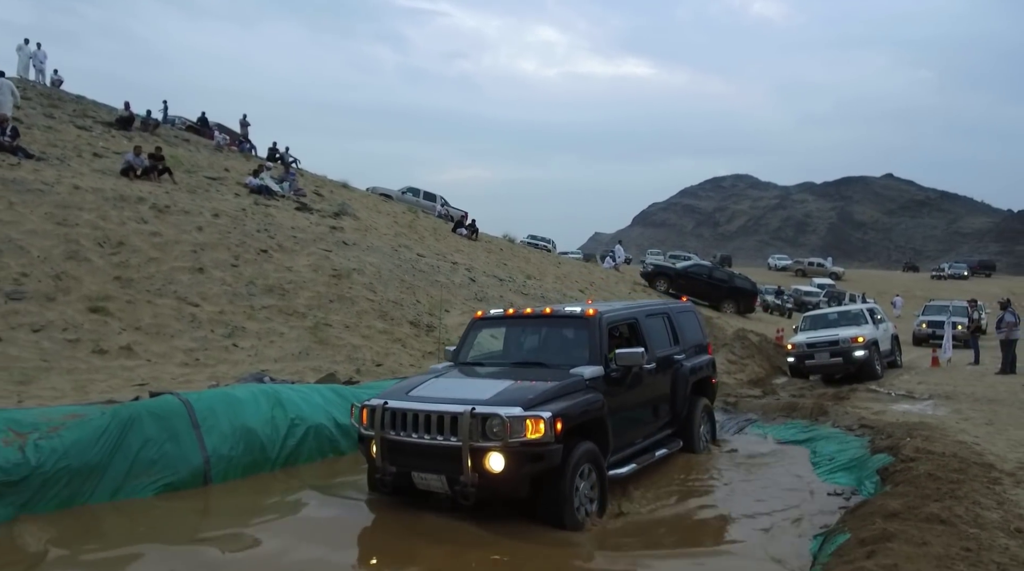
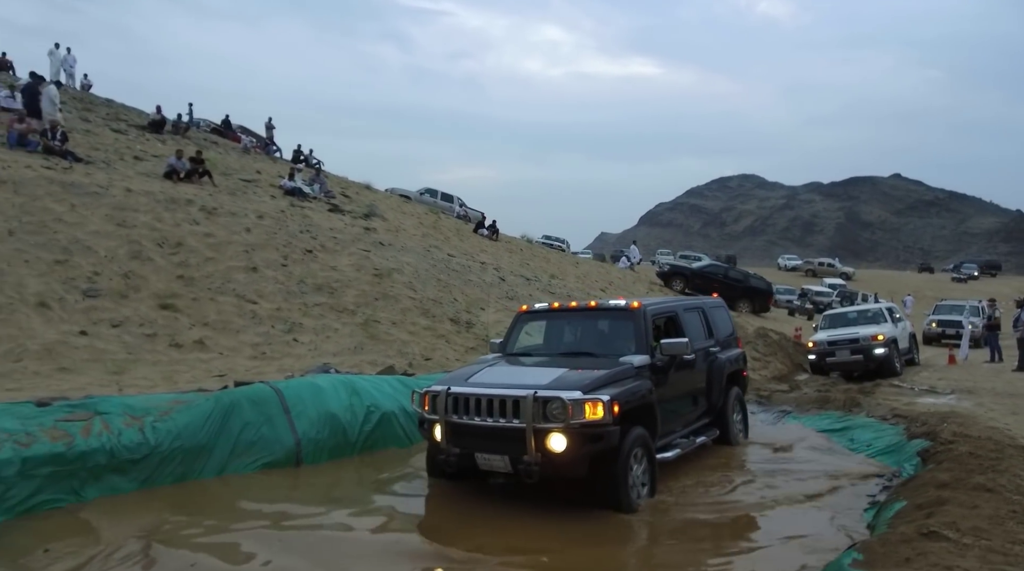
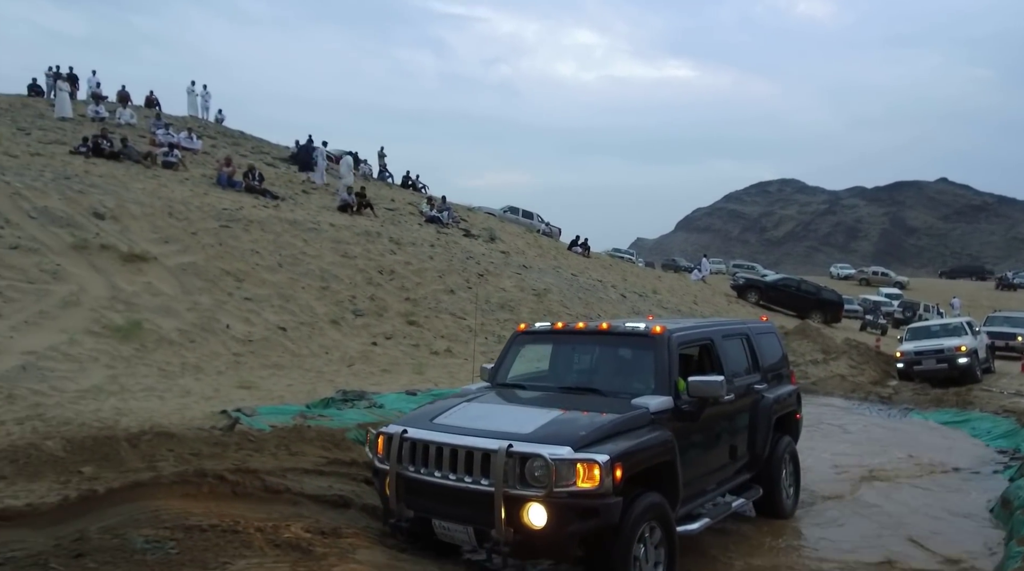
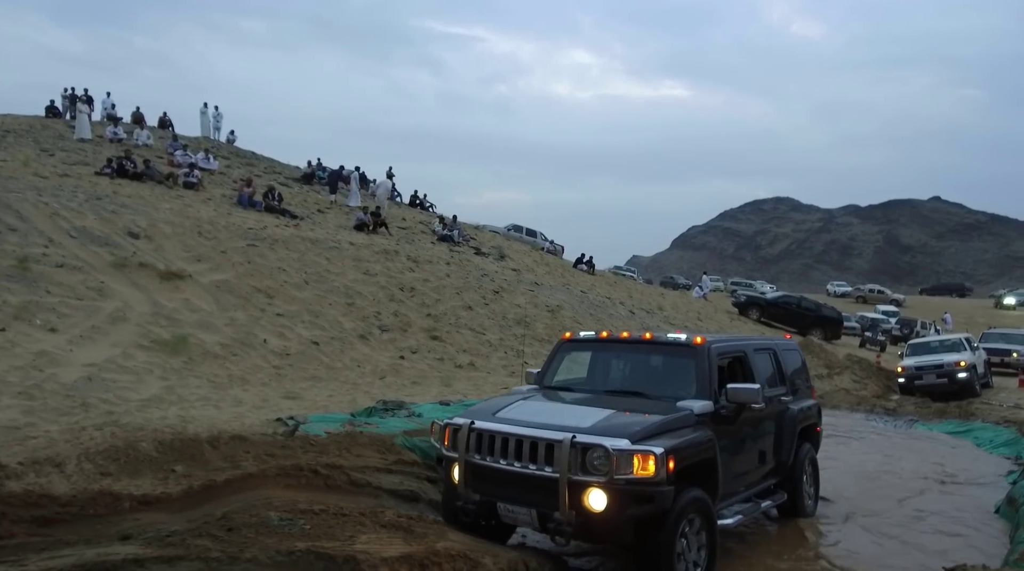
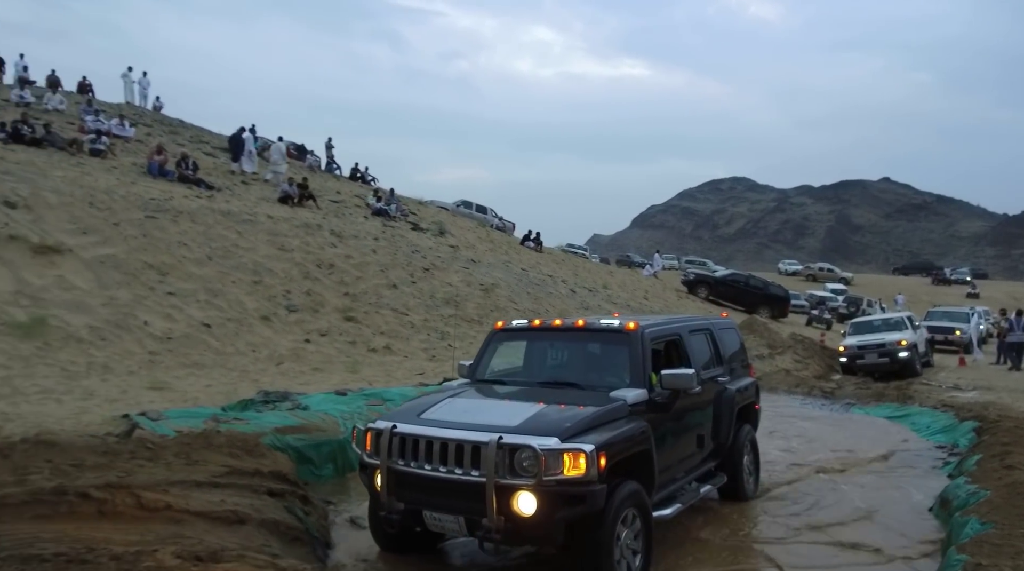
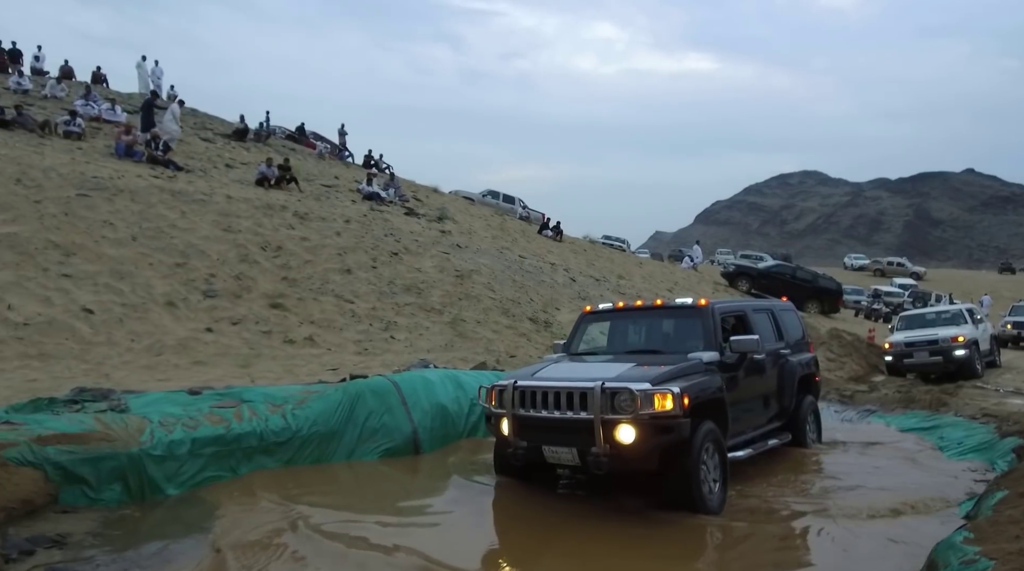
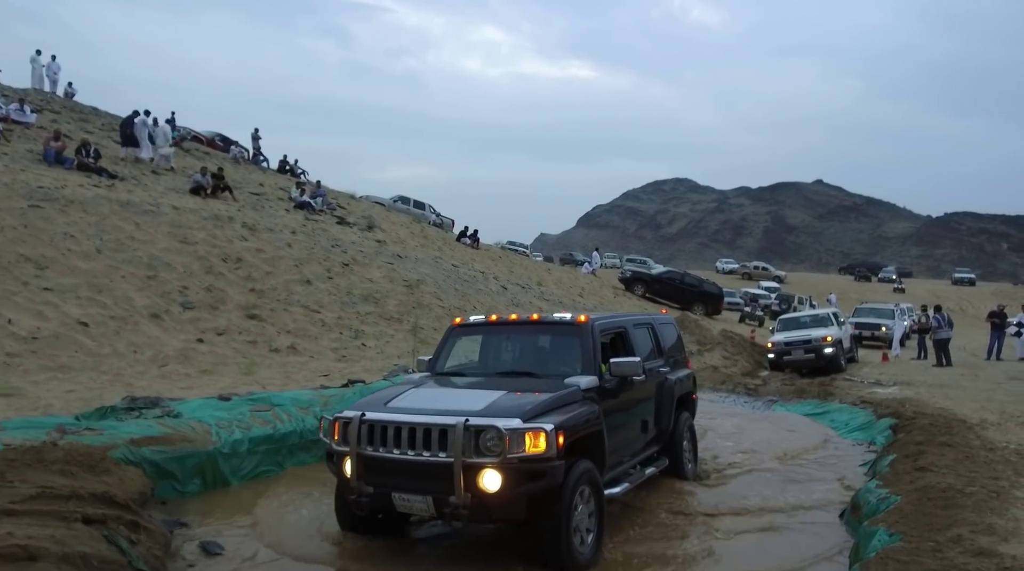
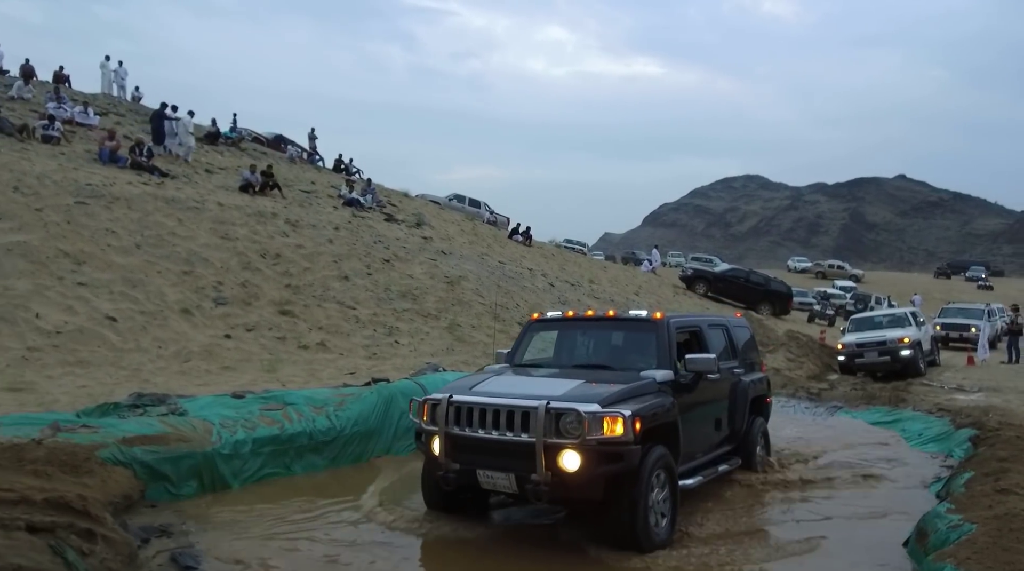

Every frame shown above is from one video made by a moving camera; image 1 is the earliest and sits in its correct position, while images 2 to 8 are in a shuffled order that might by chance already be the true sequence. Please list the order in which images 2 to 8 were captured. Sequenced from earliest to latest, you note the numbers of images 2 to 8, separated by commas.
2, 6, 8, 7, 5, 3, 4
